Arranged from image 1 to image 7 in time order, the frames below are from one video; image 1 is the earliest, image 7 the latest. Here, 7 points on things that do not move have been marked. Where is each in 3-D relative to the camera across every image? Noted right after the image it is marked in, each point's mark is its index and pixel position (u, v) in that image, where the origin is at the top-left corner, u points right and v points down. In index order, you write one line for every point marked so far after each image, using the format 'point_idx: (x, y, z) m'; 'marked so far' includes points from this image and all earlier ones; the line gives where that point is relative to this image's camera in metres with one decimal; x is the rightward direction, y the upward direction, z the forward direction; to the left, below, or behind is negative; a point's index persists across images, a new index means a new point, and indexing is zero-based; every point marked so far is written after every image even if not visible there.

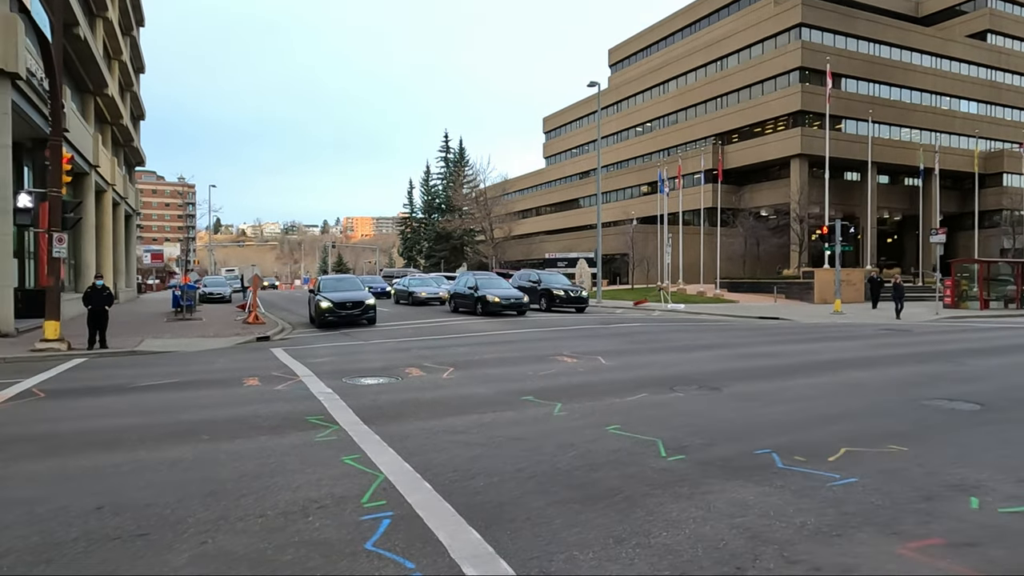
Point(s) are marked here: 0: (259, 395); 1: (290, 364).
0: (-3.3, -1.4, +8.8) m
1: (-4.0, -1.4, +11.9) m
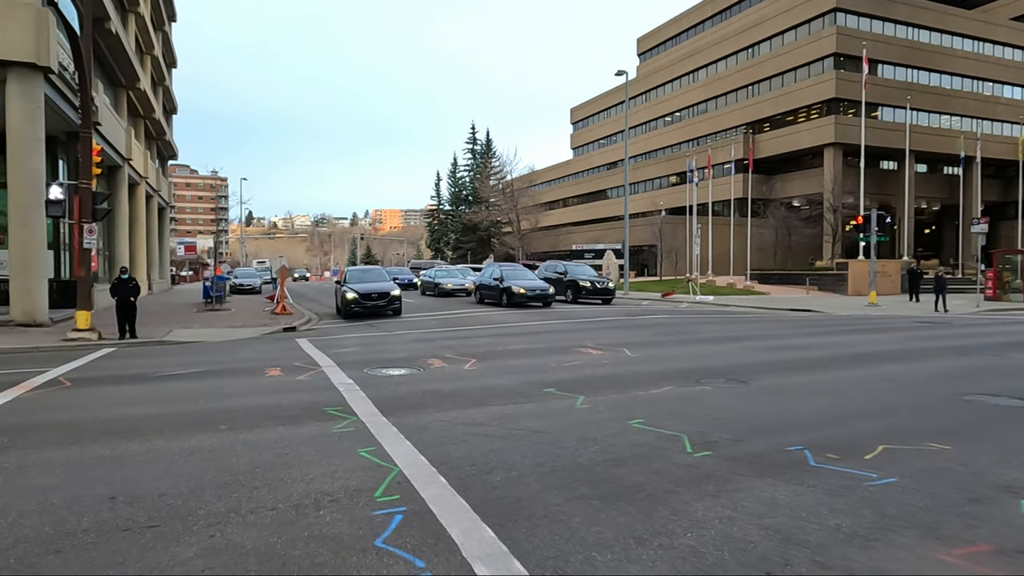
0: (-3.0, -1.3, +8.8) m
1: (-3.6, -1.2, +11.9) m
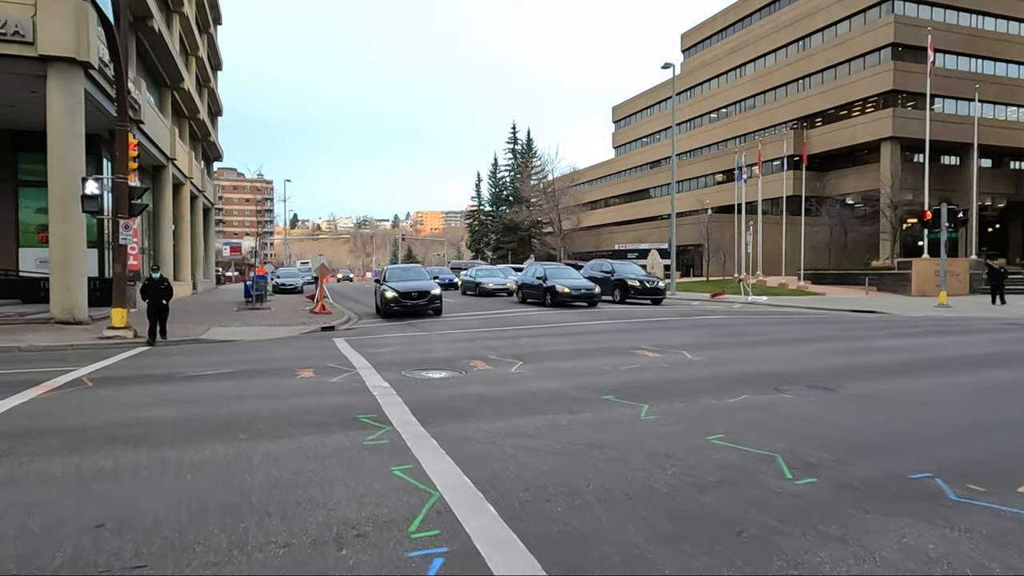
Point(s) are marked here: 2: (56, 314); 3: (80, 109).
0: (-2.4, -1.2, +8.1) m
1: (-2.7, -1.1, +11.3) m
2: (-11.4, -0.7, +16.7) m
3: (-10.9, +4.5, +16.8) m
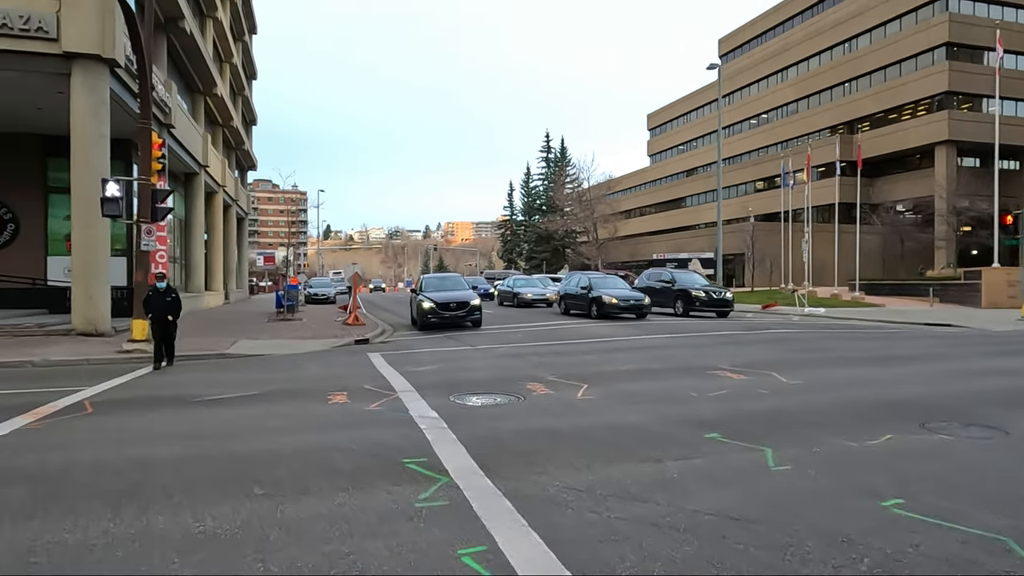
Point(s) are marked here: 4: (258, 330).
0: (-1.7, -1.3, +6.8) m
1: (-1.9, -1.3, +10.0) m
2: (-10.3, -0.9, +15.8) m
3: (-9.8, +4.3, +16.0) m
4: (-7.3, -1.2, +19.3) m
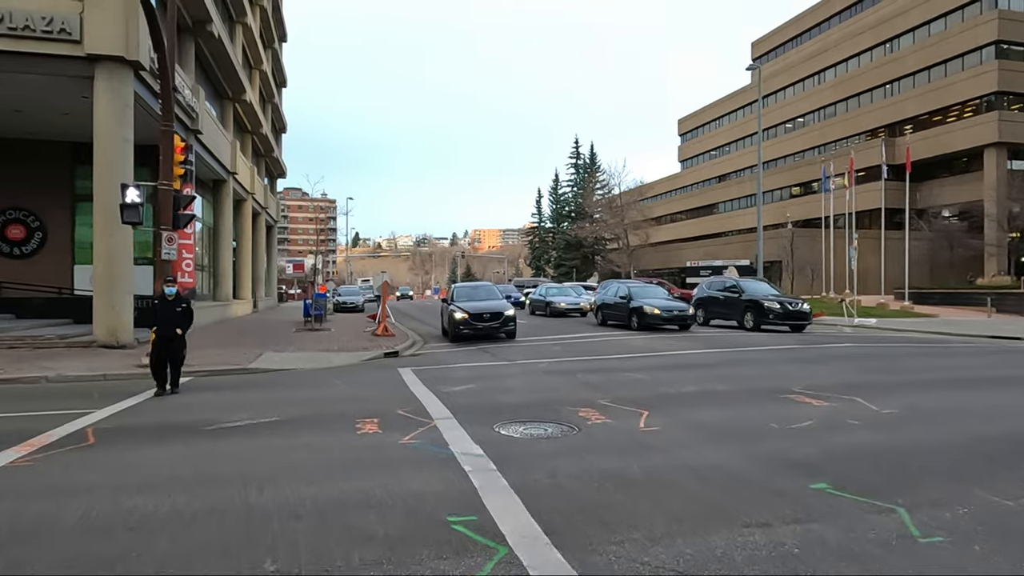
0: (-1.2, -1.4, +5.9) m
1: (-1.2, -1.5, +9.1) m
2: (-9.4, -1.1, +15.2) m
3: (-8.9, +4.1, +15.4) m
4: (-6.3, -1.5, +18.6) m
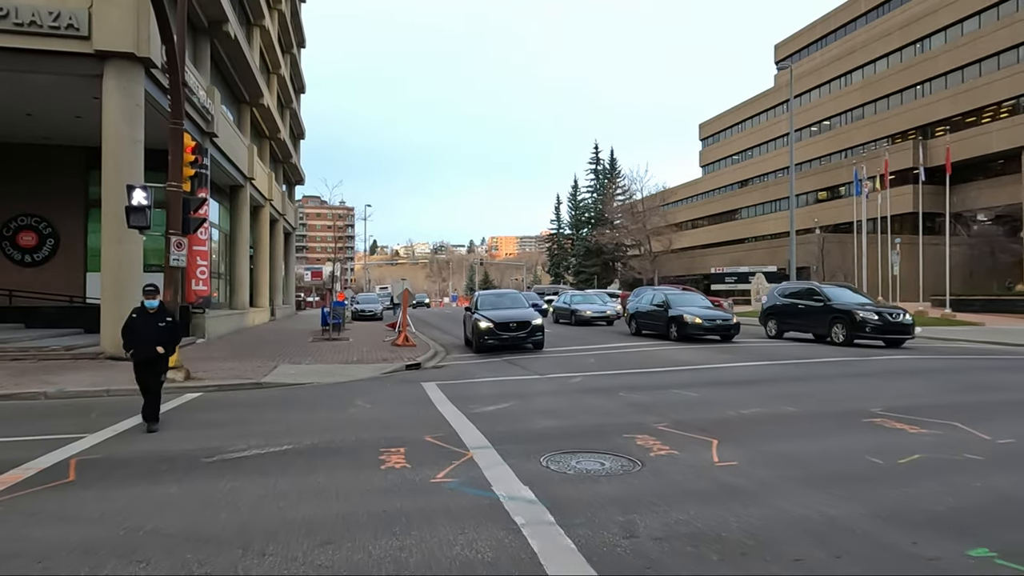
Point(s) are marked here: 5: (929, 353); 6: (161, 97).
0: (-0.8, -1.5, +4.8) m
1: (-0.7, -1.6, +8.0) m
2: (-8.8, -1.3, +14.4) m
3: (-8.2, +3.9, +14.7) m
4: (-5.6, -1.7, +17.7) m
5: (+9.2, -1.5, +15.2) m
6: (-8.4, +4.6, +16.0) m
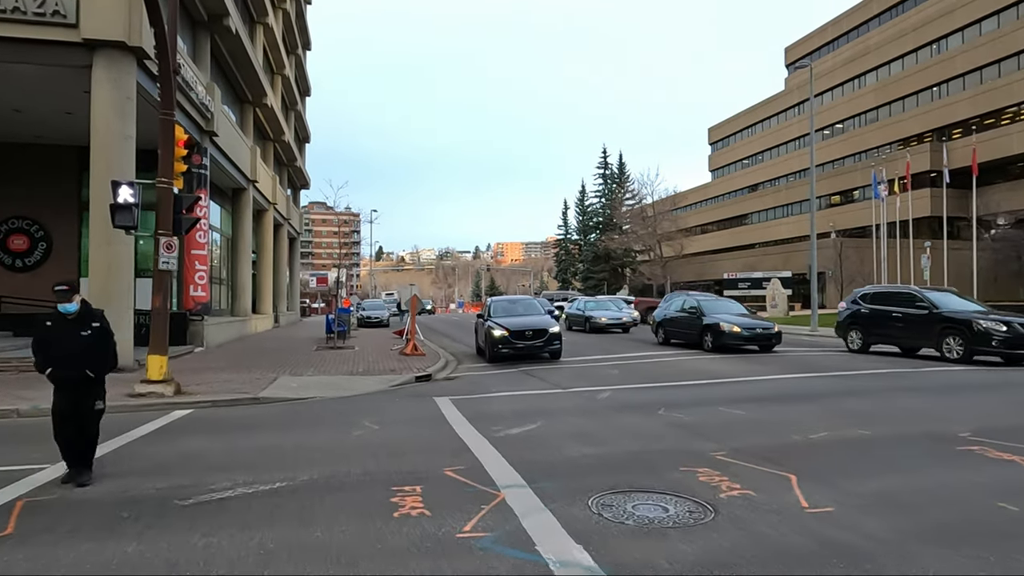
0: (-0.5, -1.5, +3.8) m
1: (-0.4, -1.6, +7.0) m
2: (-8.4, -1.4, +13.4) m
3: (-7.9, +3.7, +13.7) m
4: (-5.2, -1.8, +16.7) m
5: (+9.6, -1.7, +14.0) m
6: (-8.1, +4.4, +15.1) m
